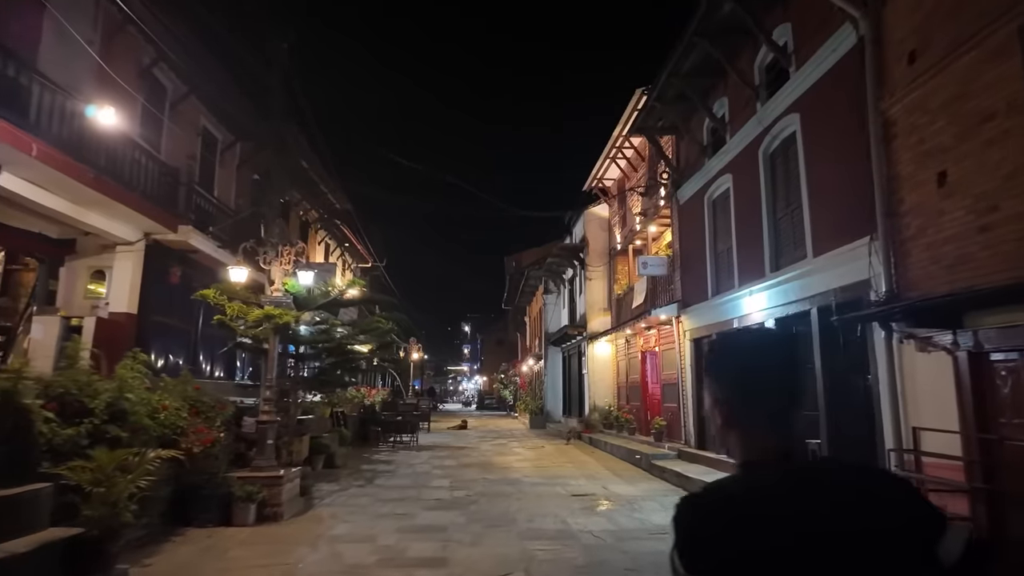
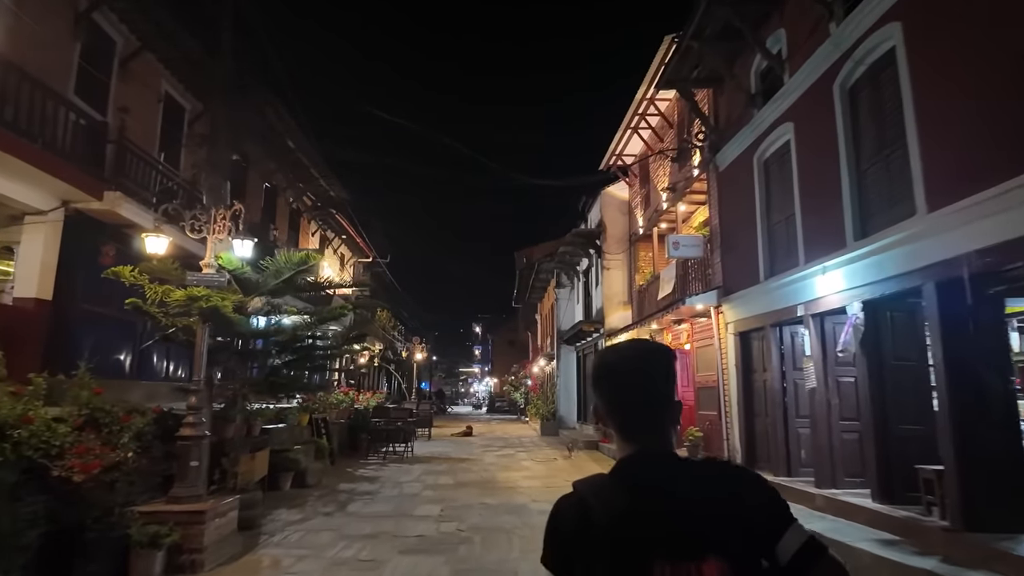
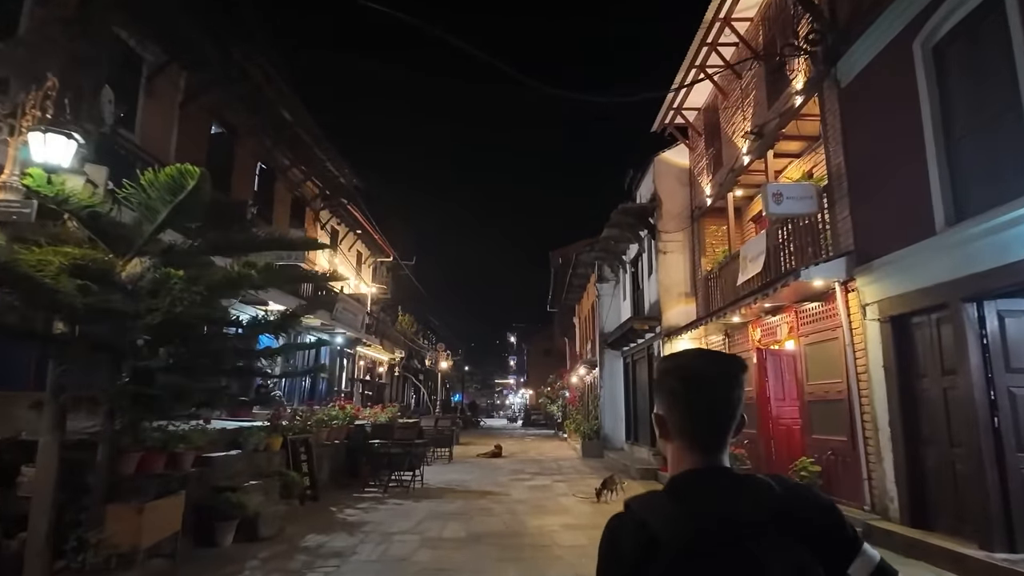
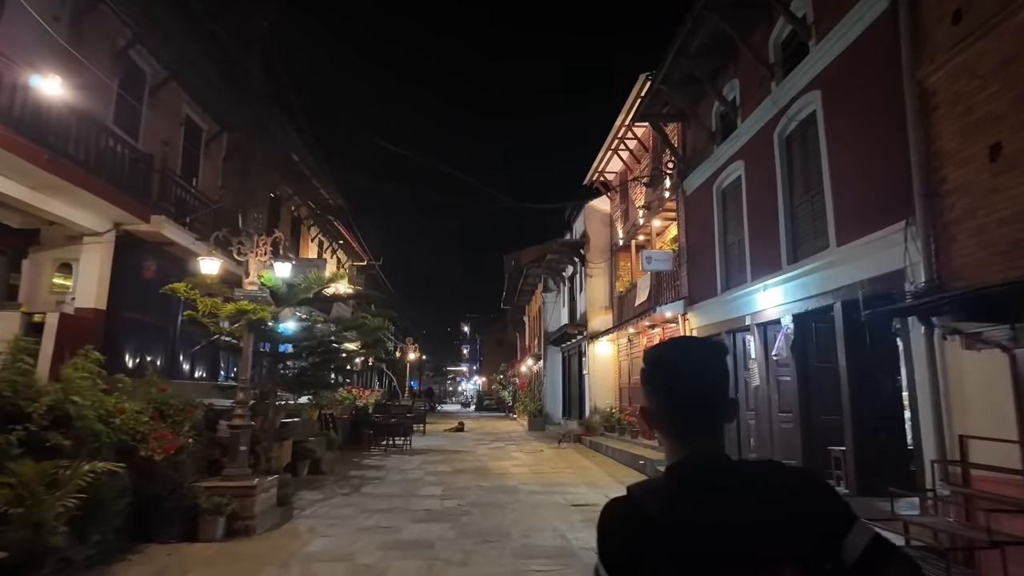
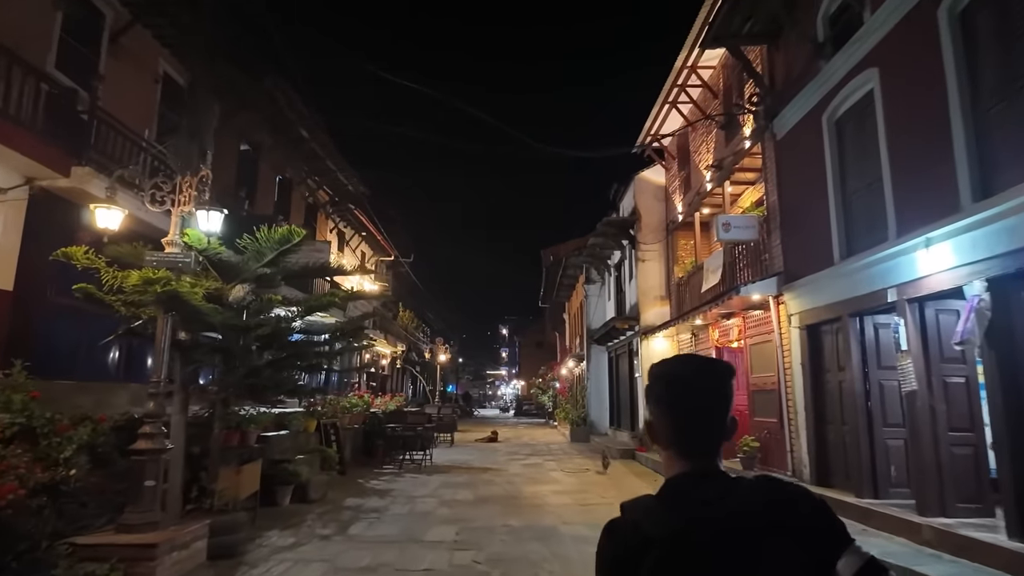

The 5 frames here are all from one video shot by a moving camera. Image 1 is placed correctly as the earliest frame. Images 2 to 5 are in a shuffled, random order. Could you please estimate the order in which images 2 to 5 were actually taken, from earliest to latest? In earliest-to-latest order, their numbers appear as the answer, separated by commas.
4, 2, 5, 3
